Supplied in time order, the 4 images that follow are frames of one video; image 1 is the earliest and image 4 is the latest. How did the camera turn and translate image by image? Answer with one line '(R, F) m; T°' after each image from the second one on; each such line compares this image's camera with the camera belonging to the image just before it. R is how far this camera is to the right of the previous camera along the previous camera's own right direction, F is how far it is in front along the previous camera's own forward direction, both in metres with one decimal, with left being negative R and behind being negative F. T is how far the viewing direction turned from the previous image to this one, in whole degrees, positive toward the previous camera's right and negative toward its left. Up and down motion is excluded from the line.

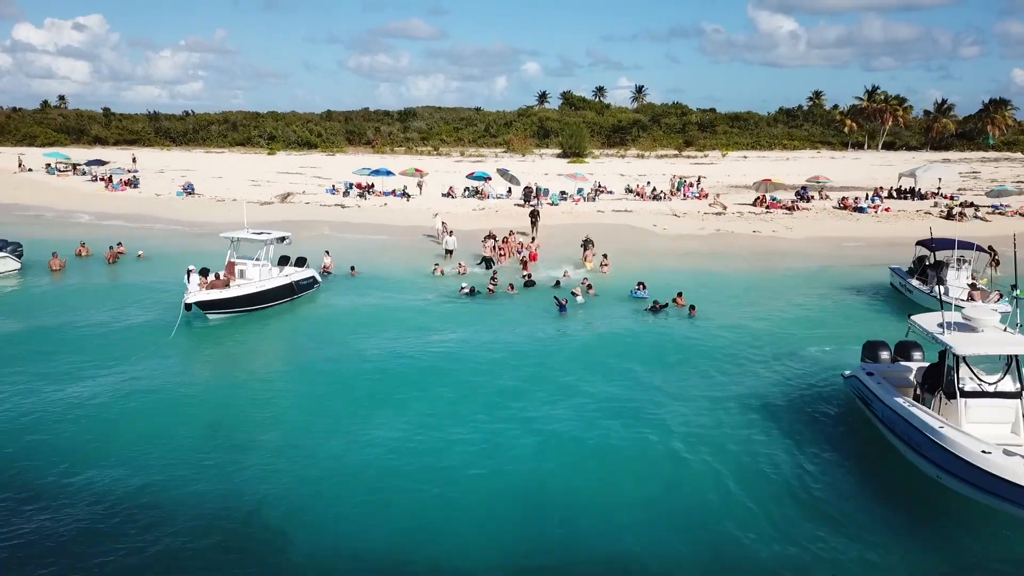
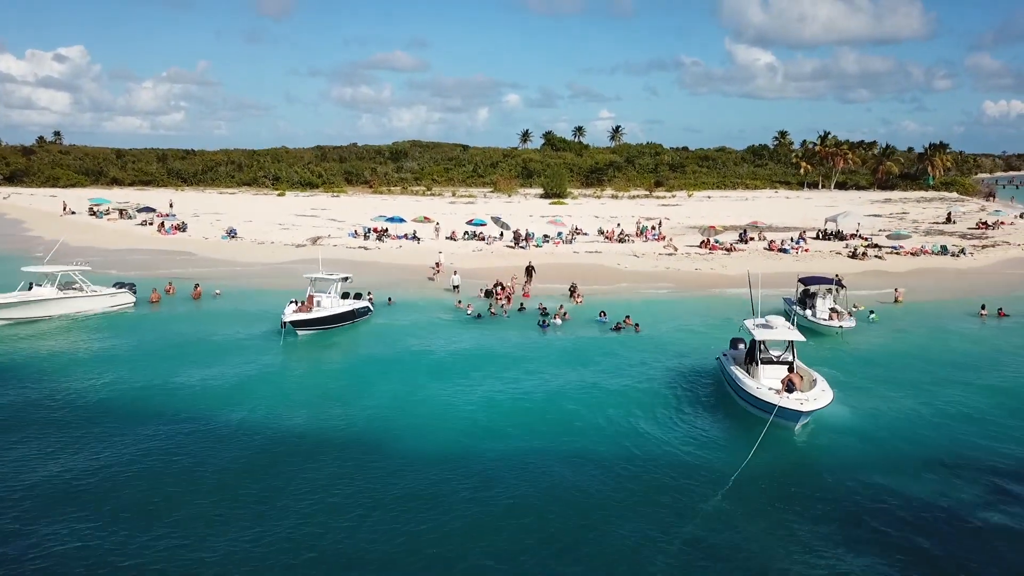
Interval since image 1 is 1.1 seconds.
(-0.5, -5.5) m; +2°
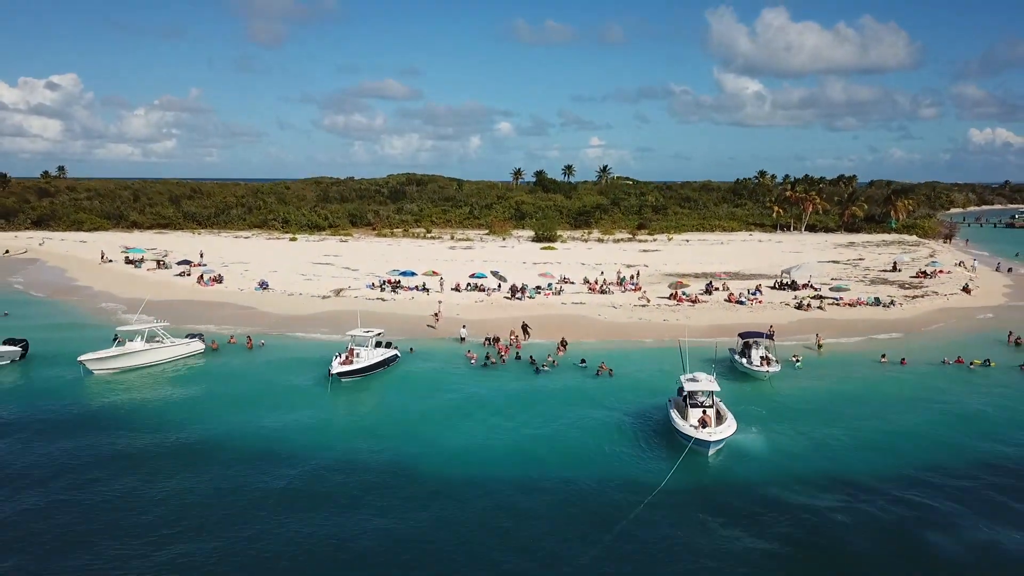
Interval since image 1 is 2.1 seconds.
(-0.4, -5.0) m; +1°
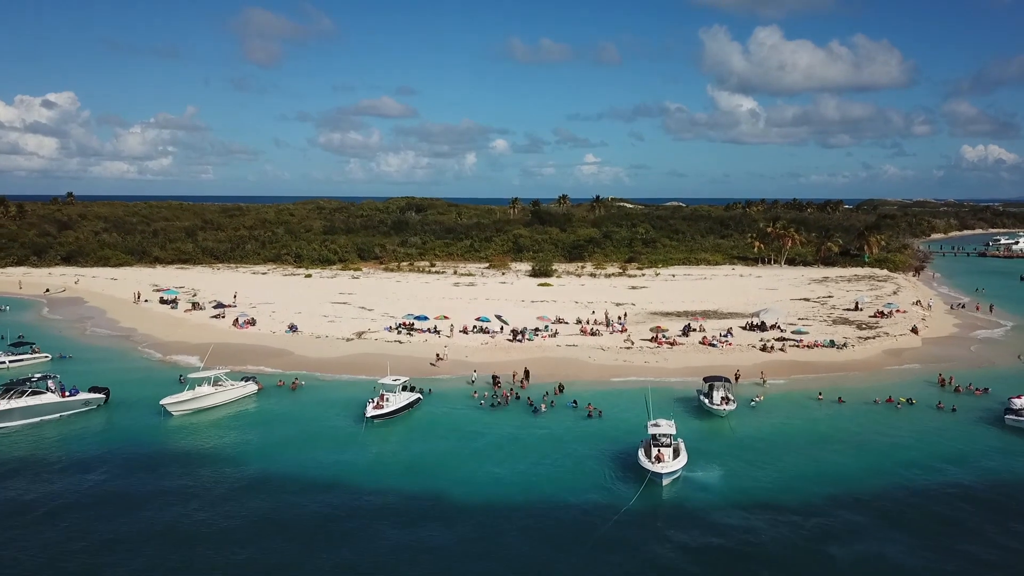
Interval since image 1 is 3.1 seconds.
(-0.4, -5.1) m; 0°
